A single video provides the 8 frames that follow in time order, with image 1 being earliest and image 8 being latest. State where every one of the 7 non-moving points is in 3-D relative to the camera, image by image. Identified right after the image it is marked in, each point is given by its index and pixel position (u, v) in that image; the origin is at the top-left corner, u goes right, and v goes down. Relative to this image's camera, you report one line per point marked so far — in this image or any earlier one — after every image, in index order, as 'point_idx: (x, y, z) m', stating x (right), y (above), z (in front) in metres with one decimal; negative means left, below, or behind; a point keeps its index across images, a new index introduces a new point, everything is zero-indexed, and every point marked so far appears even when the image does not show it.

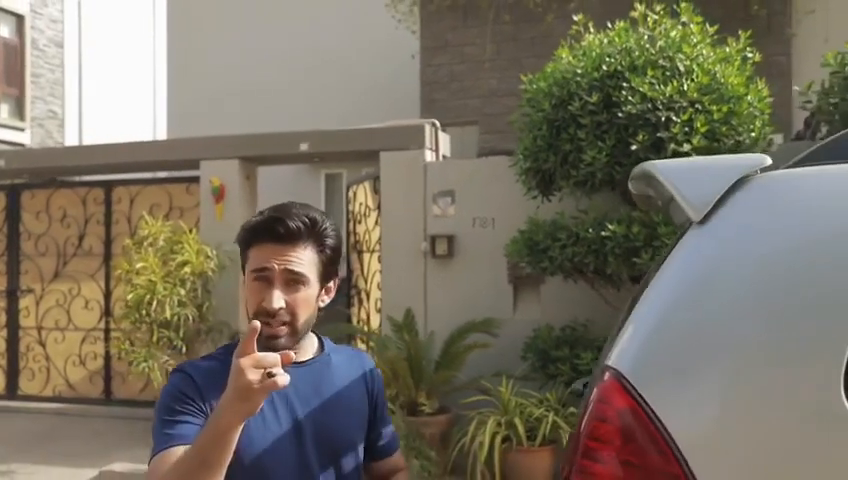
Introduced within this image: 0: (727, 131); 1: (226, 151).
0: (+1.8, +0.6, +4.7) m
1: (-1.7, +0.8, +7.0) m
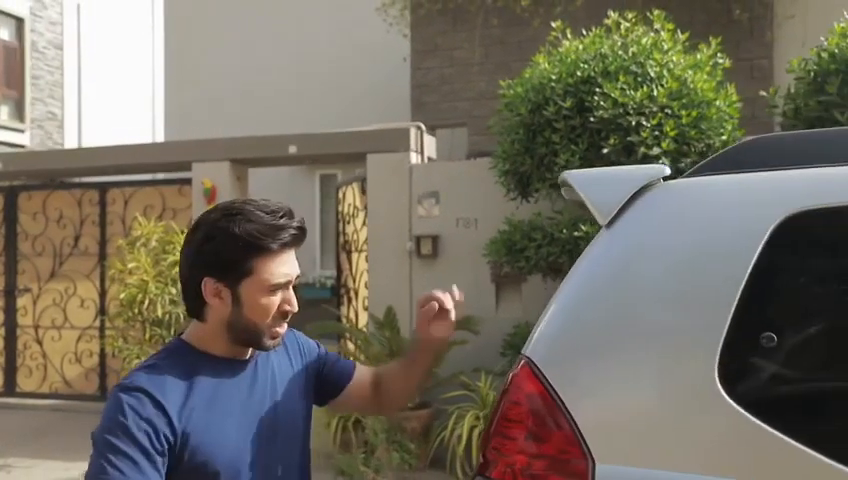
0: (+1.6, +0.6, +4.9) m
1: (-1.8, +0.8, +7.2) m
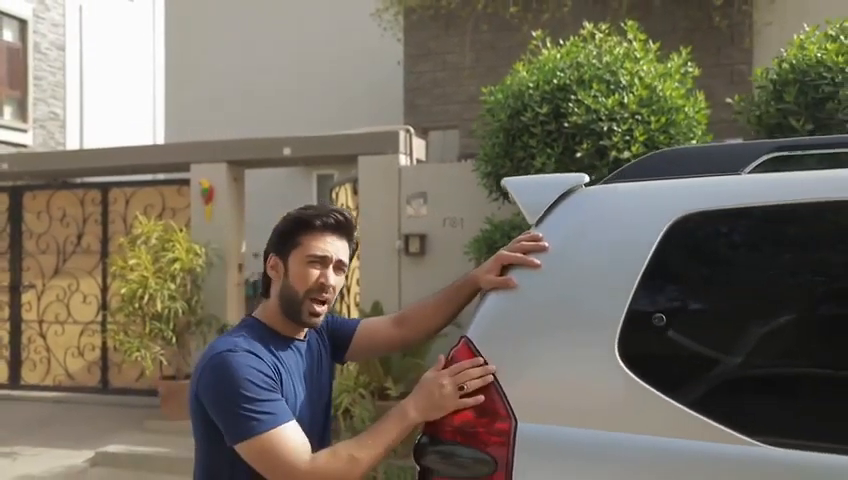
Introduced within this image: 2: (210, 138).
0: (+1.5, +0.6, +5.2) m
1: (-1.9, +0.8, +7.5) m
2: (-3.2, +1.6, +12.3) m
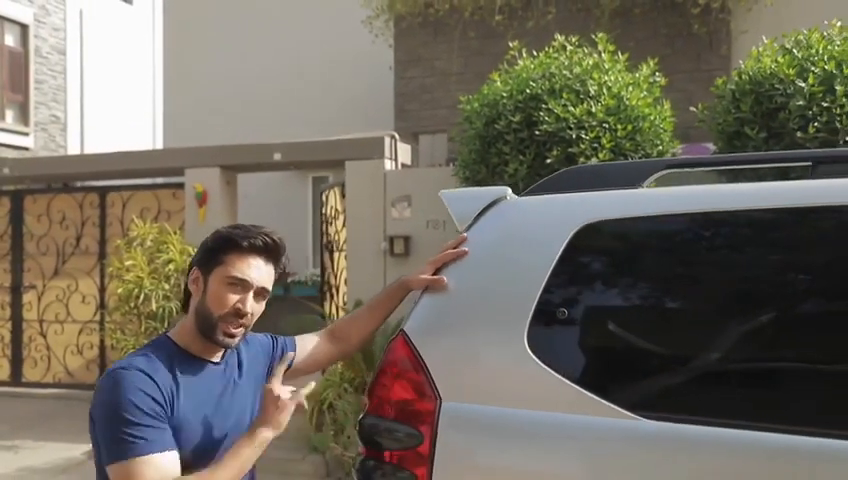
0: (+1.4, +0.6, +5.4) m
1: (-2.1, +0.8, +7.7) m
2: (-3.4, +1.5, +12.6) m
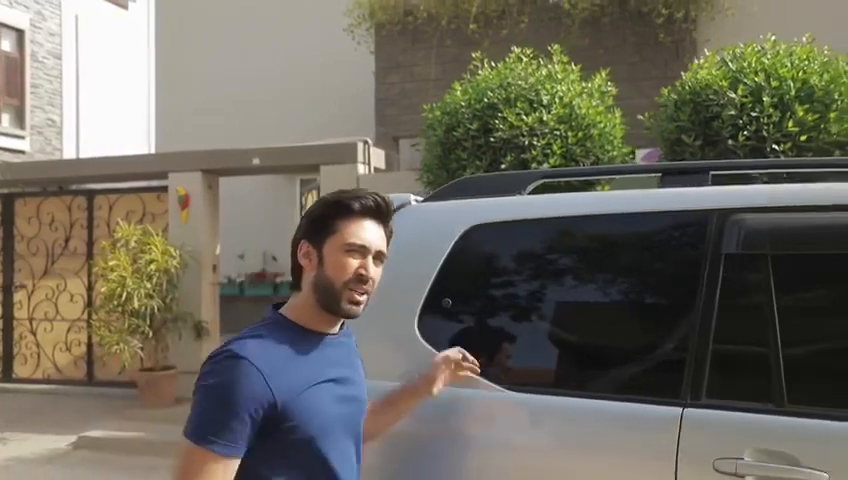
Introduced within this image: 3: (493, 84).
0: (+1.1, +0.6, +5.8) m
1: (-2.3, +0.8, +8.1) m
2: (-3.6, +1.5, +13.0) m
3: (+0.5, +1.2, +6.0) m
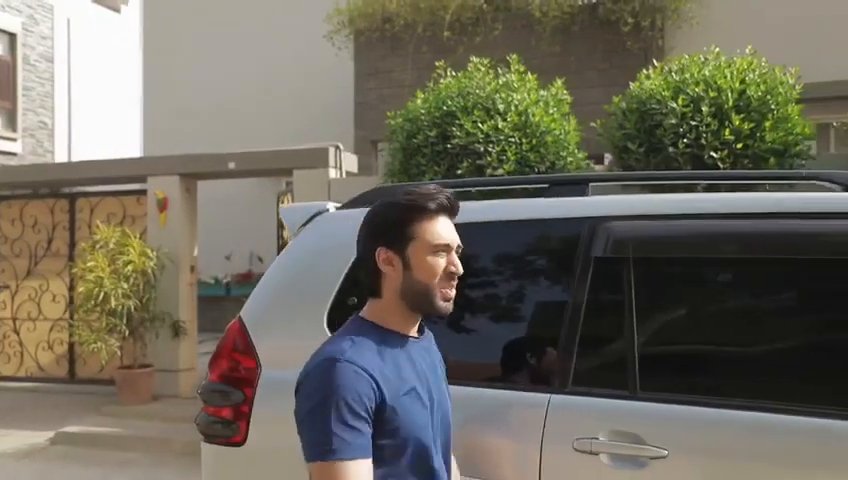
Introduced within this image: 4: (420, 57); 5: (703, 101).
0: (+0.8, +0.6, +6.0) m
1: (-2.6, +0.7, +8.3) m
2: (-4.0, +1.5, +13.2) m
3: (+0.2, +1.1, +6.3) m
4: (0.0, +2.4, +10.6) m
5: (+1.8, +0.9, +5.3) m
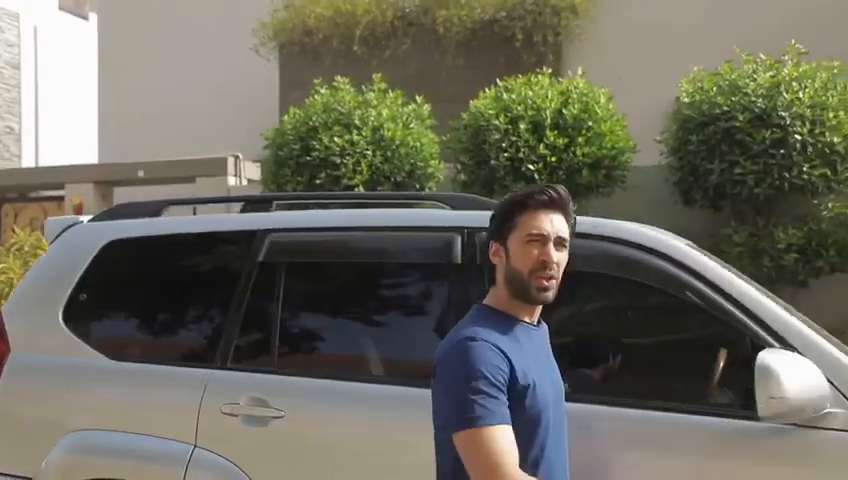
0: (-0.3, +0.6, +6.6) m
1: (-3.8, +0.7, +8.9) m
2: (-5.1, +1.4, +13.8) m
3: (-0.9, +1.1, +6.9) m
4: (-1.2, +2.4, +11.2) m
5: (+0.7, +0.9, +5.9) m
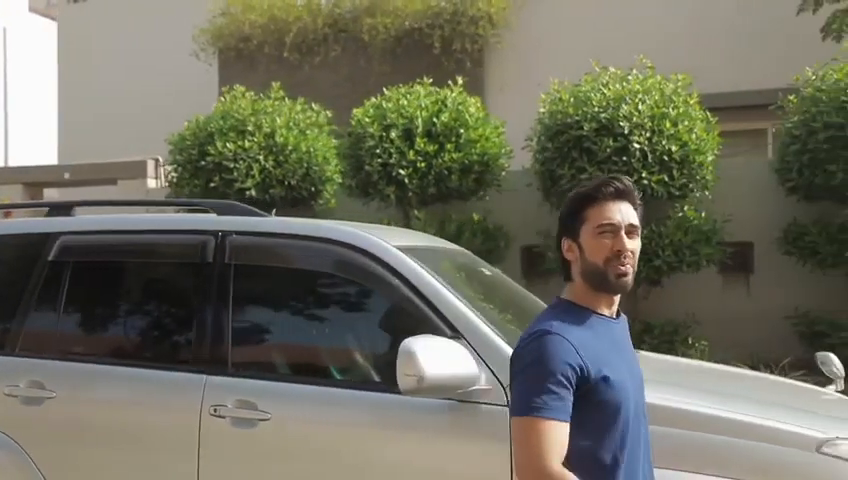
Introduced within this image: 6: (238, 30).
0: (-1.2, +0.6, +7.0) m
1: (-4.7, +0.7, +9.2) m
2: (-6.1, +1.5, +14.1) m
3: (-1.8, +1.1, +7.2) m
4: (-2.2, +2.4, +11.5) m
5: (-0.2, +0.9, +6.3) m
6: (-2.6, +3.0, +11.4) m
